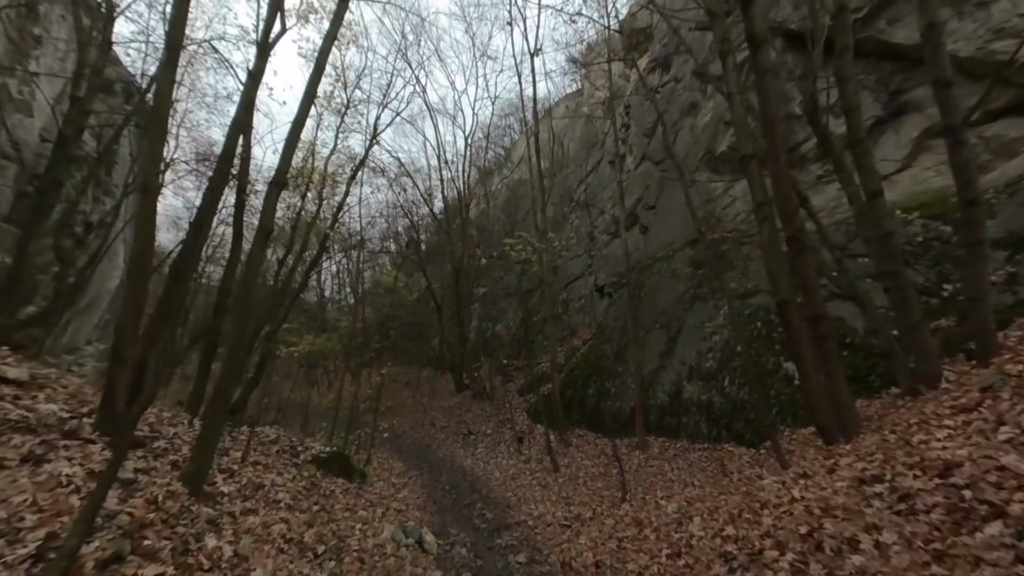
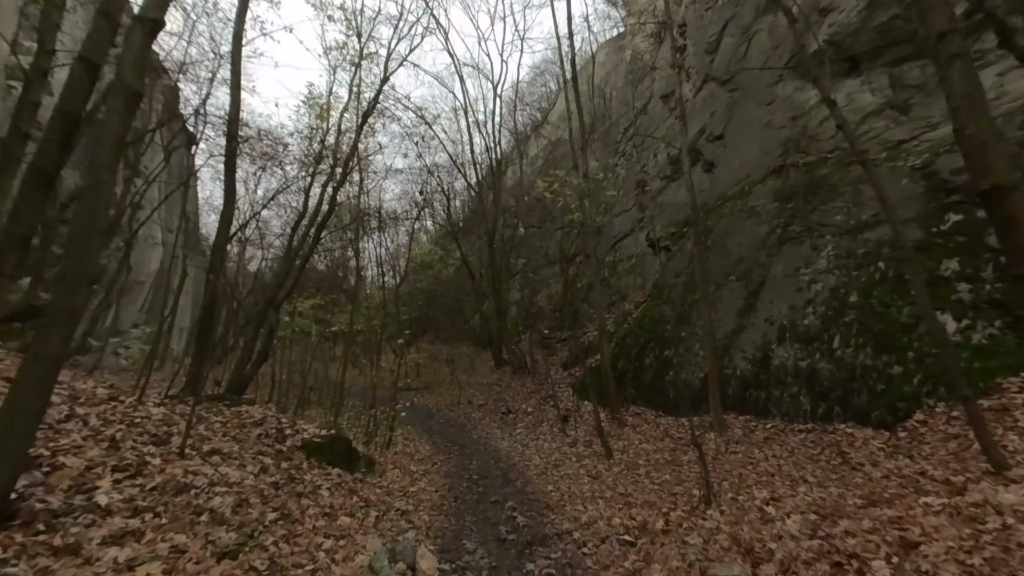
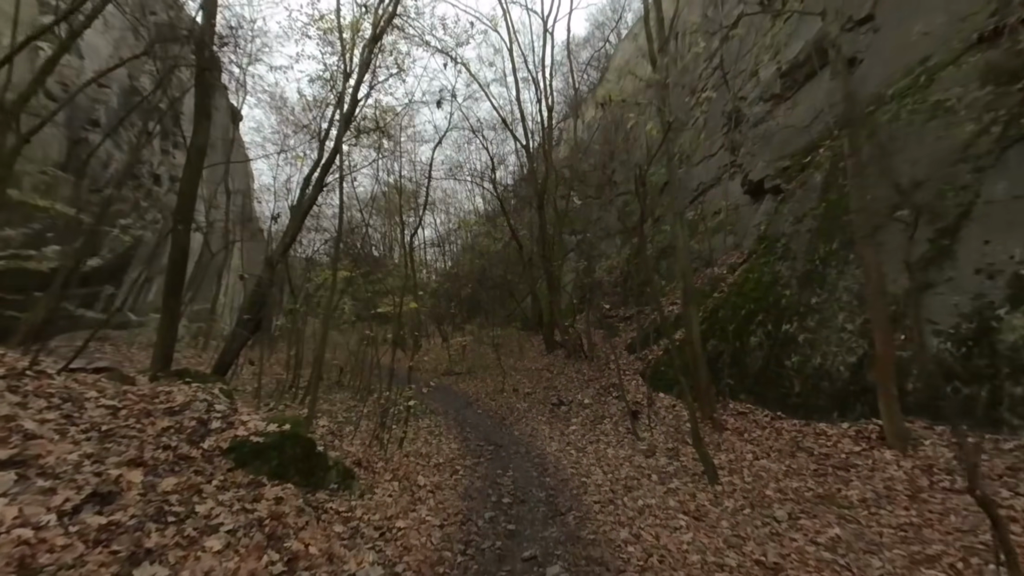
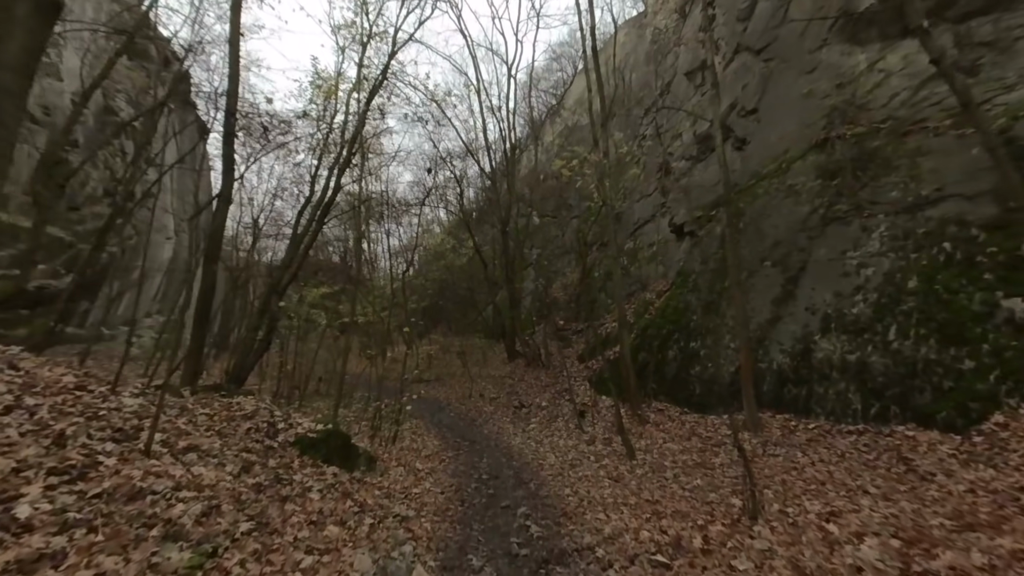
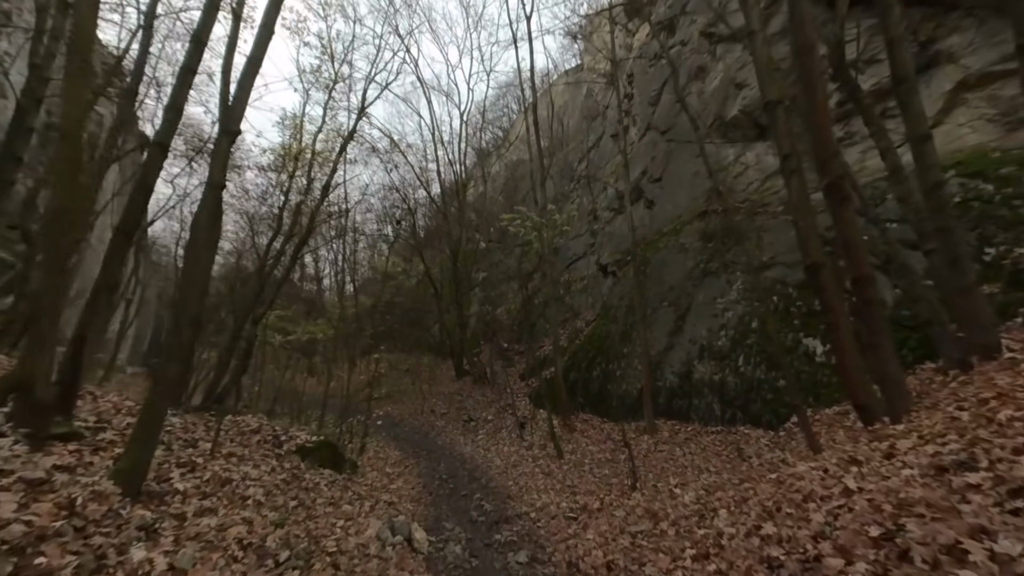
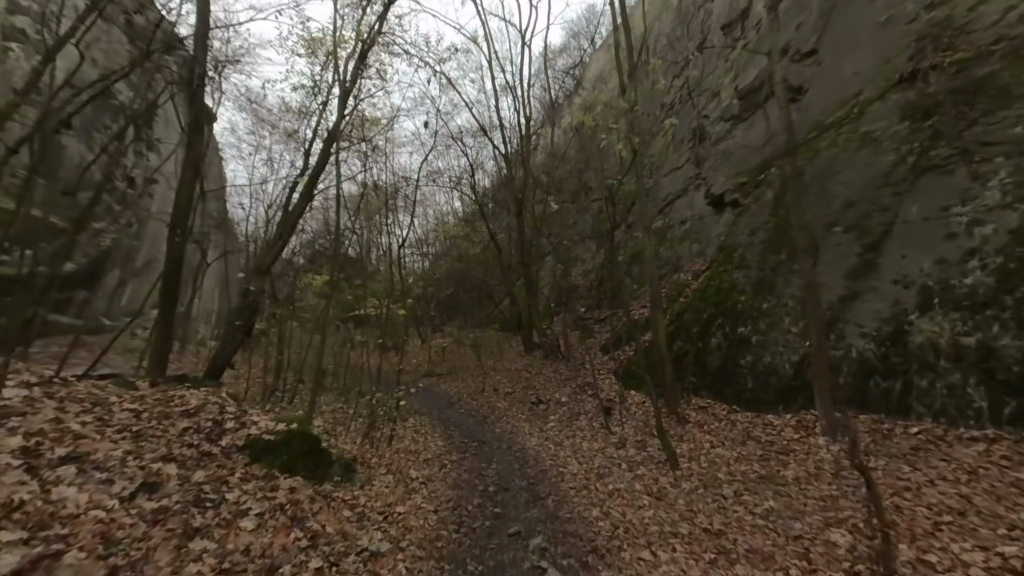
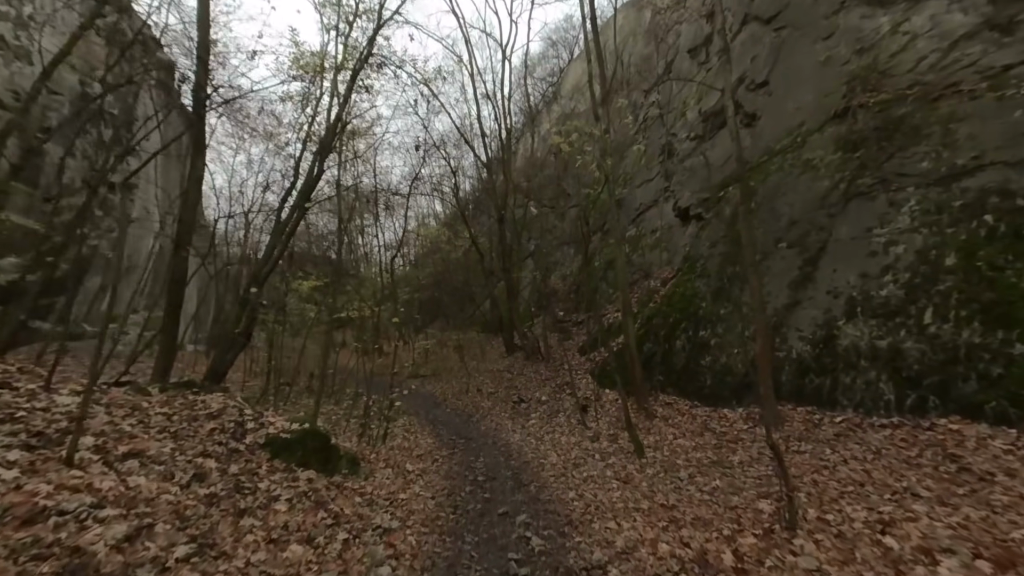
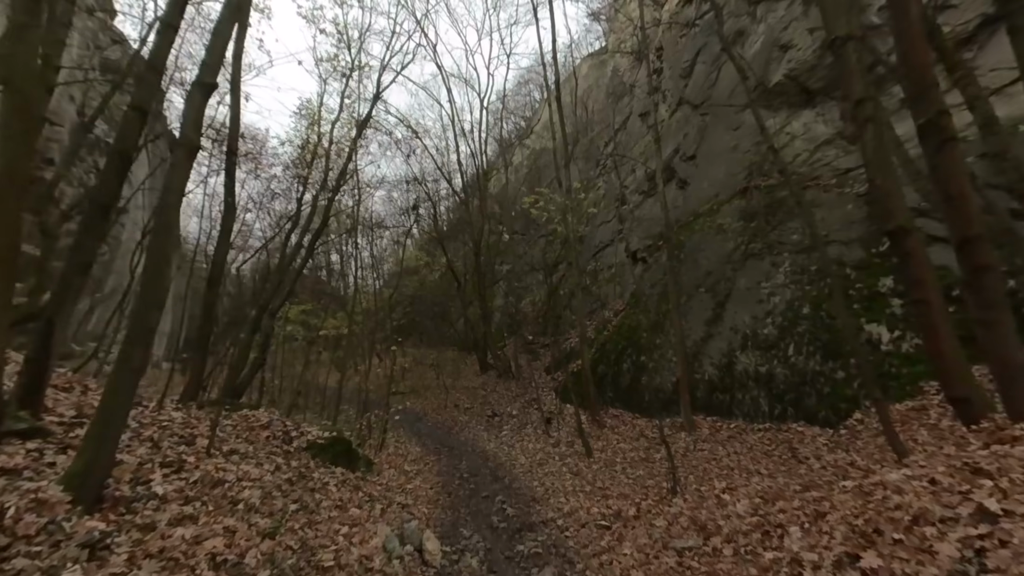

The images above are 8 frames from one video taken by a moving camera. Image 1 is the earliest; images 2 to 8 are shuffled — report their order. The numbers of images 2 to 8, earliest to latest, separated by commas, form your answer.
5, 8, 2, 4, 7, 6, 3
